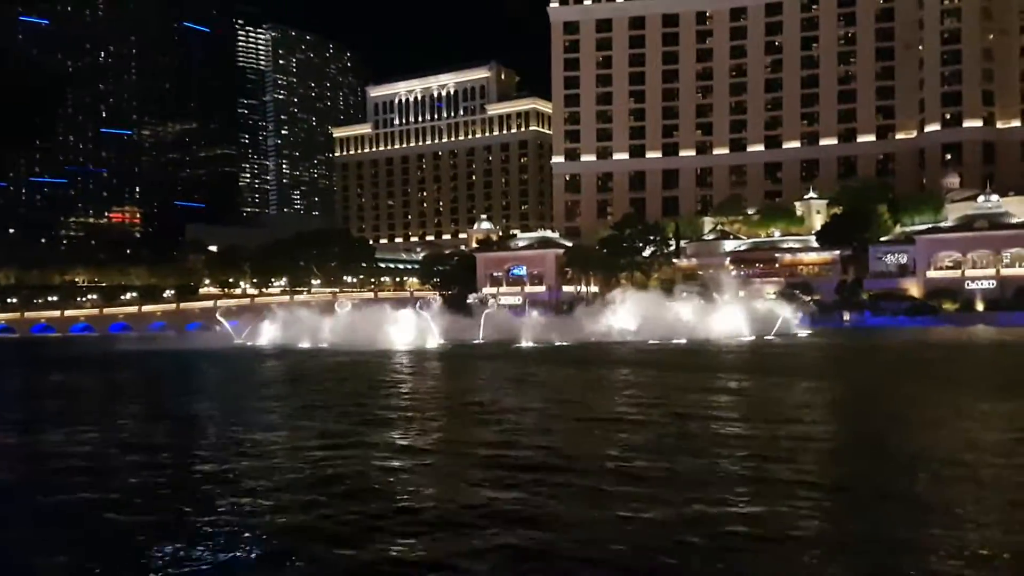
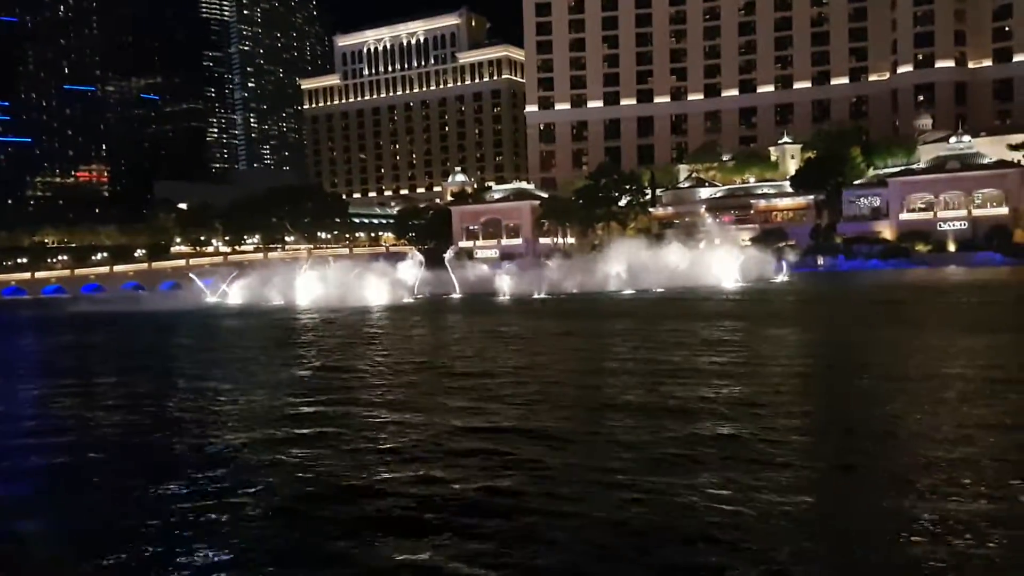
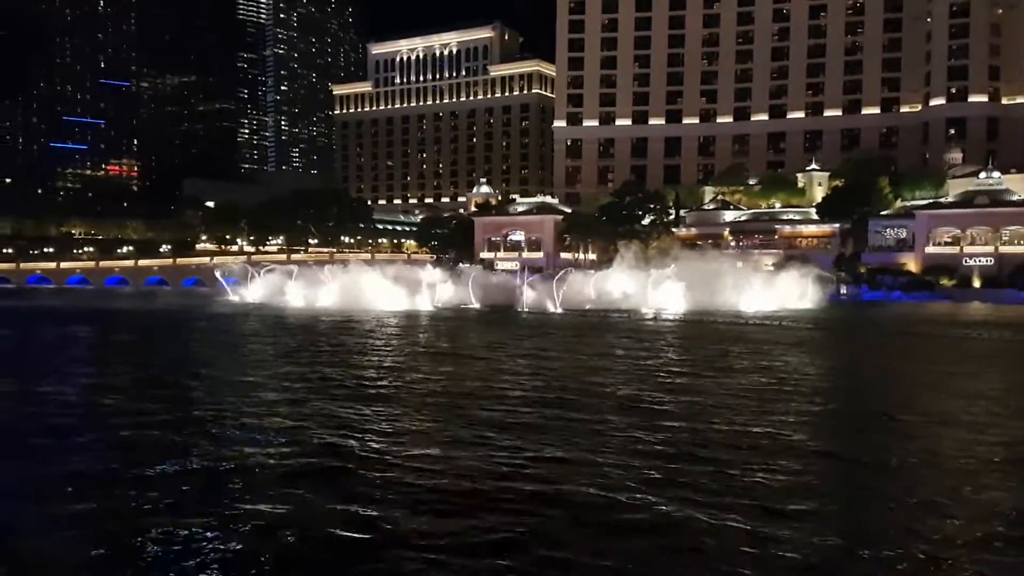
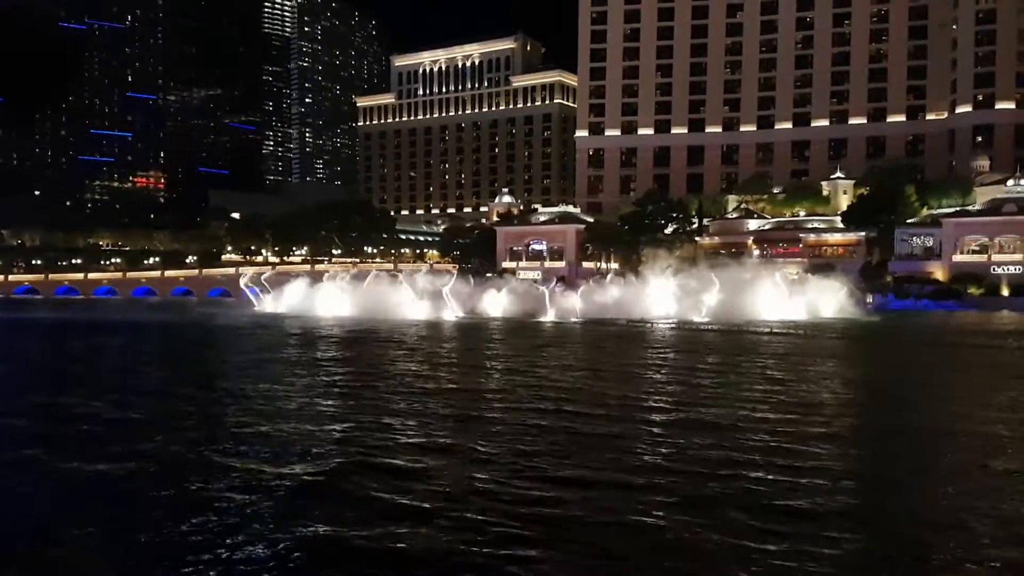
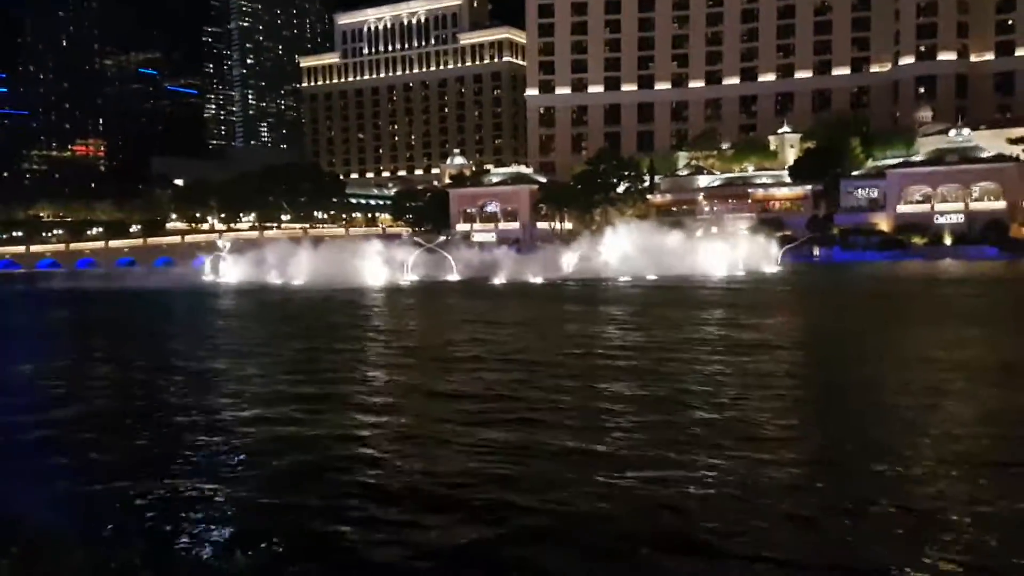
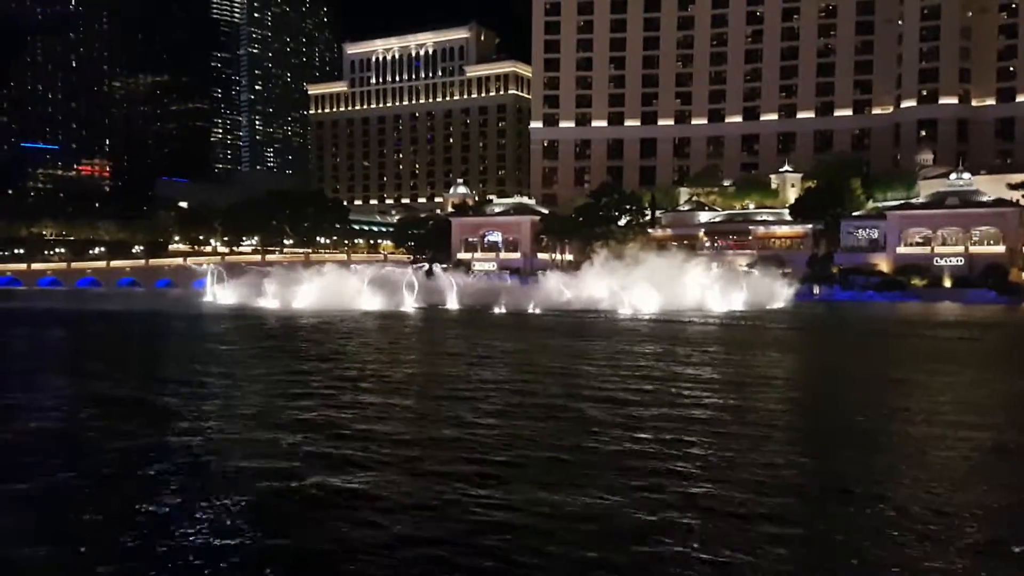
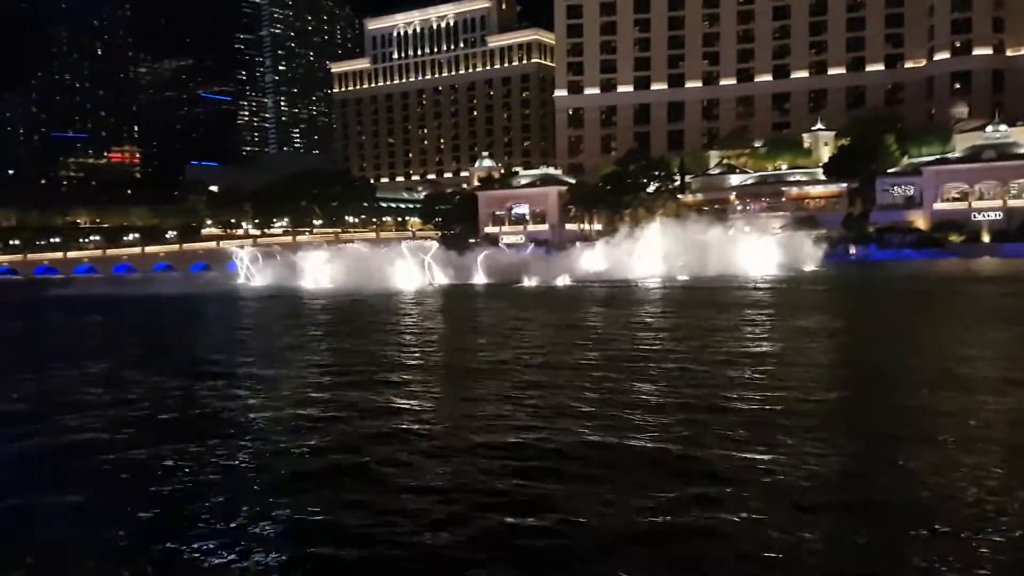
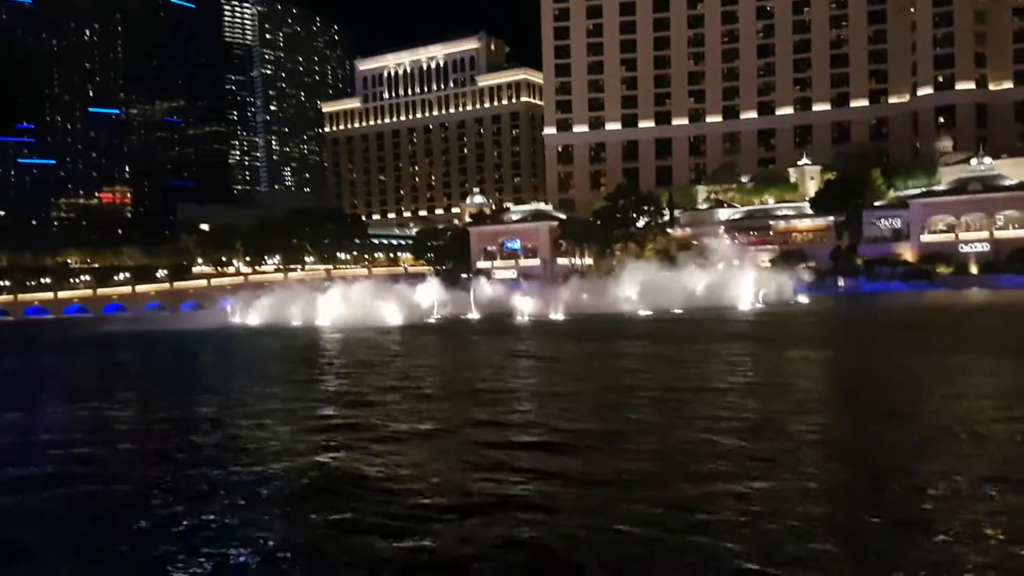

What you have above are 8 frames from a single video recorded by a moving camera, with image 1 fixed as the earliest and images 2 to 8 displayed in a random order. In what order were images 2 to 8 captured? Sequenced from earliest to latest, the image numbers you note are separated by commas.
8, 2, 5, 7, 6, 3, 4
